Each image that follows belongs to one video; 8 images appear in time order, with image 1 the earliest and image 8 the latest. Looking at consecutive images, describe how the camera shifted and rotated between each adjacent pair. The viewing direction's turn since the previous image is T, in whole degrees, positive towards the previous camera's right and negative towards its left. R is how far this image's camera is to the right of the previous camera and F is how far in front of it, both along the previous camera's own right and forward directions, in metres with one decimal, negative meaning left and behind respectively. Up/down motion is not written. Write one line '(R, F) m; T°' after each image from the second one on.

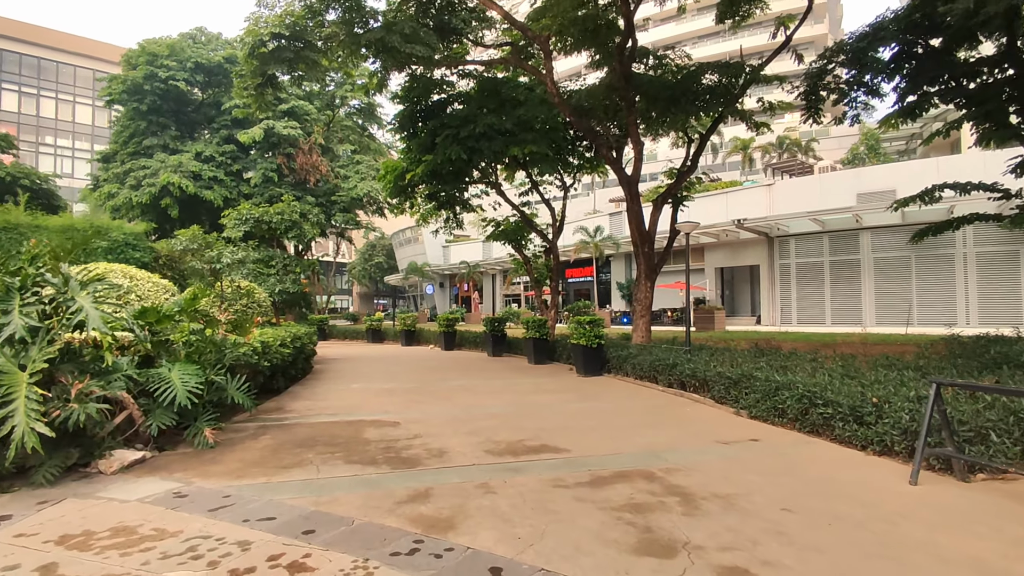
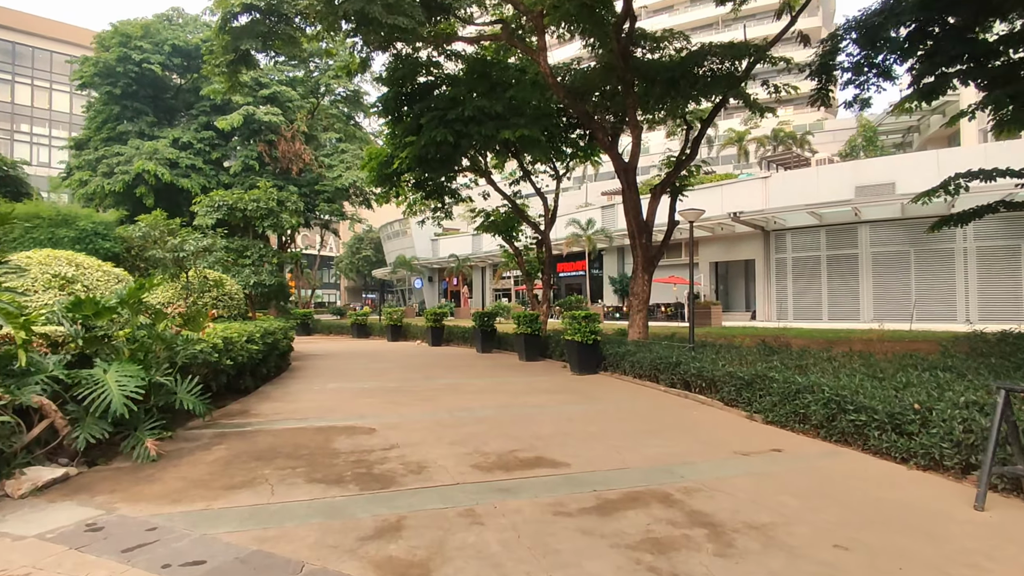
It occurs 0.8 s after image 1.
(0.0, +0.7) m; +1°
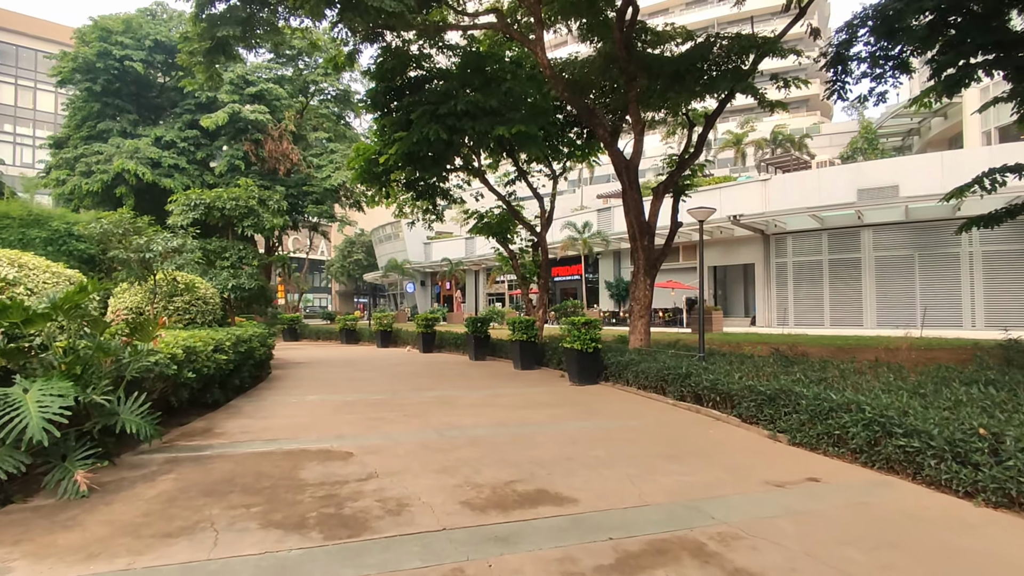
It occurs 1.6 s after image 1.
(0.0, +0.7) m; +1°
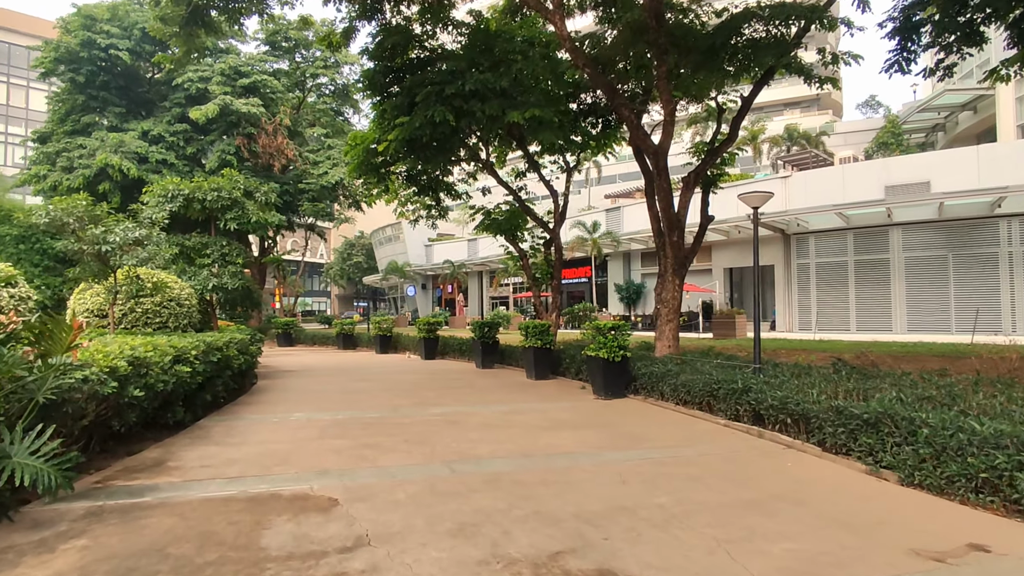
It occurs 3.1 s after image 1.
(-0.2, +1.2) m; 0°
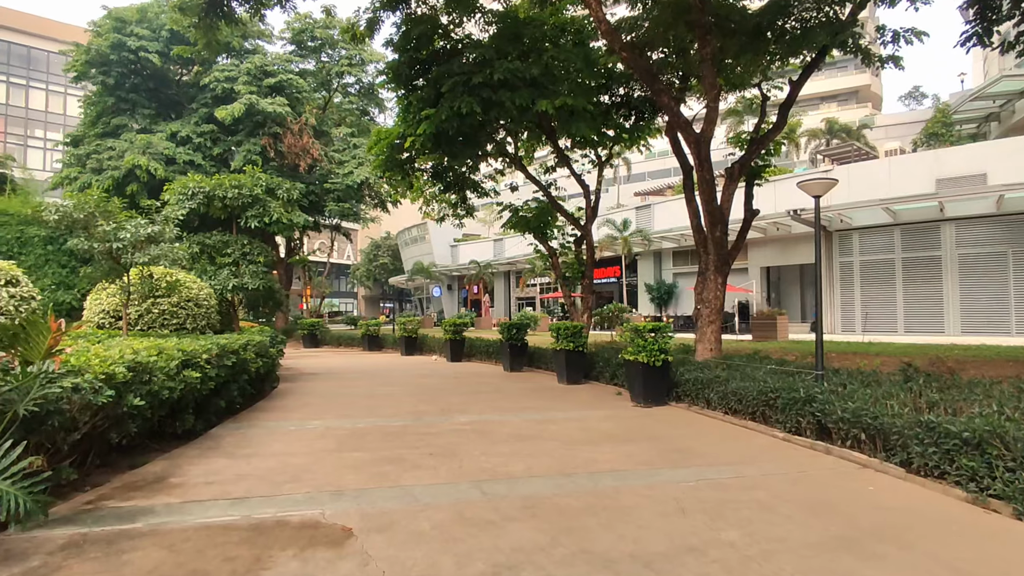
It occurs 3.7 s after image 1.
(-0.1, +0.6) m; -3°
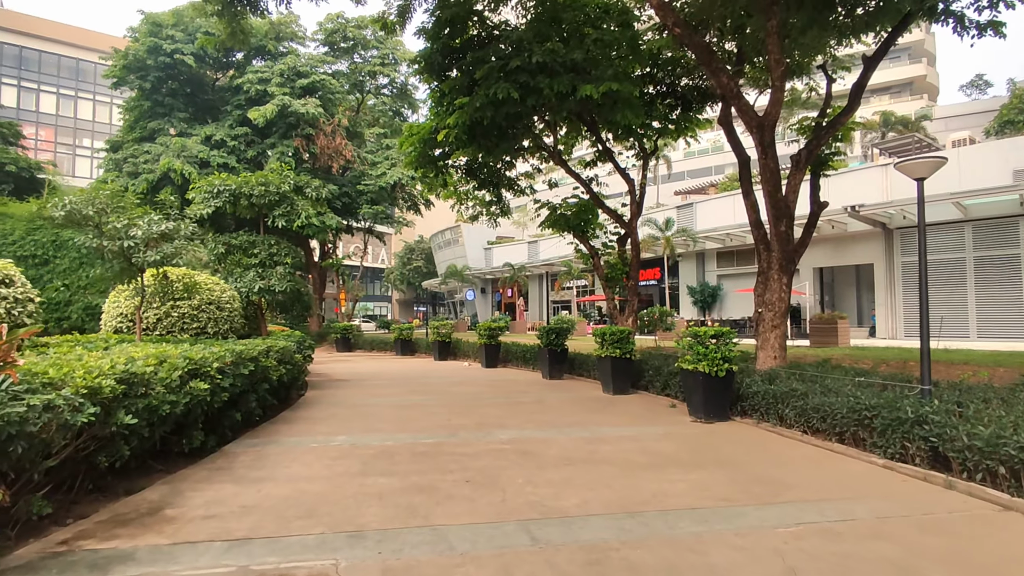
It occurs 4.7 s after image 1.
(-0.1, +0.8) m; -3°
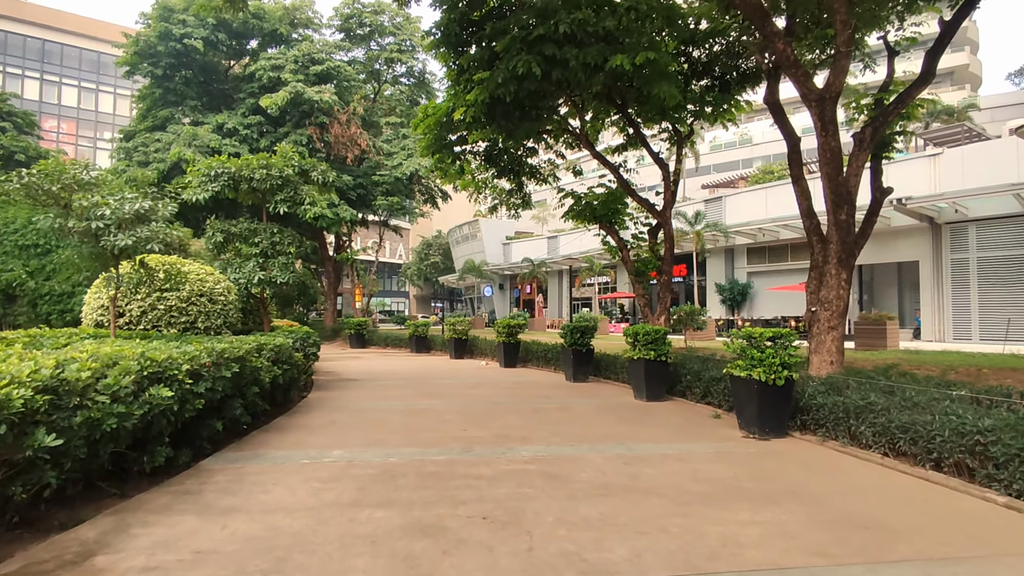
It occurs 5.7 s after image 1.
(-0.1, +0.9) m; -2°
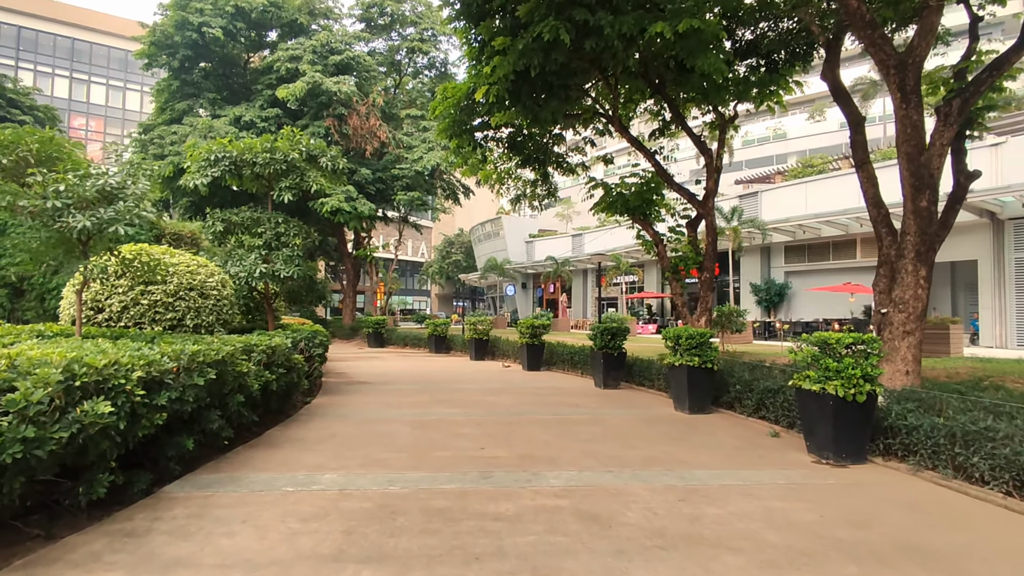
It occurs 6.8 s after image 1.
(0.0, +0.9) m; -2°
